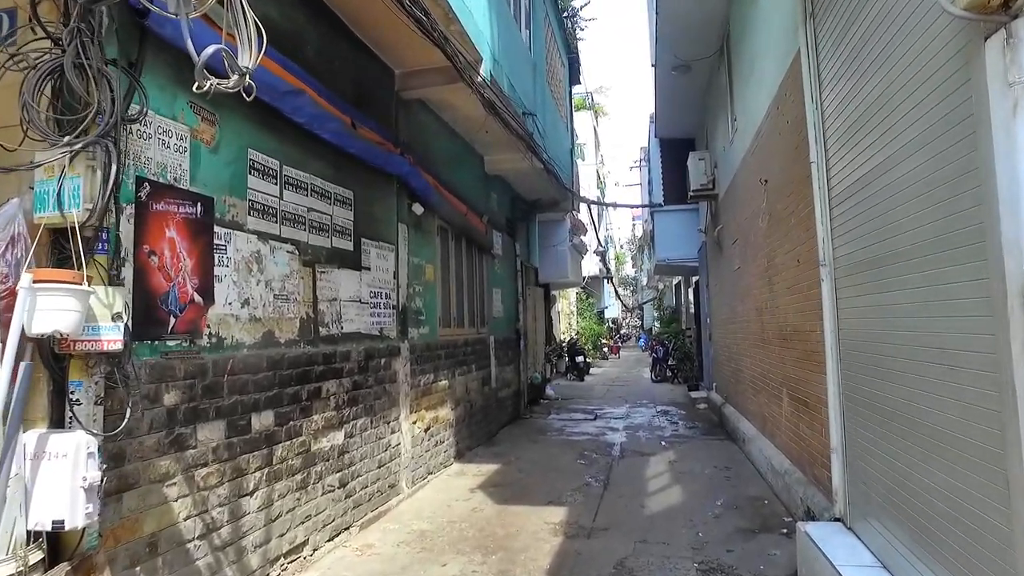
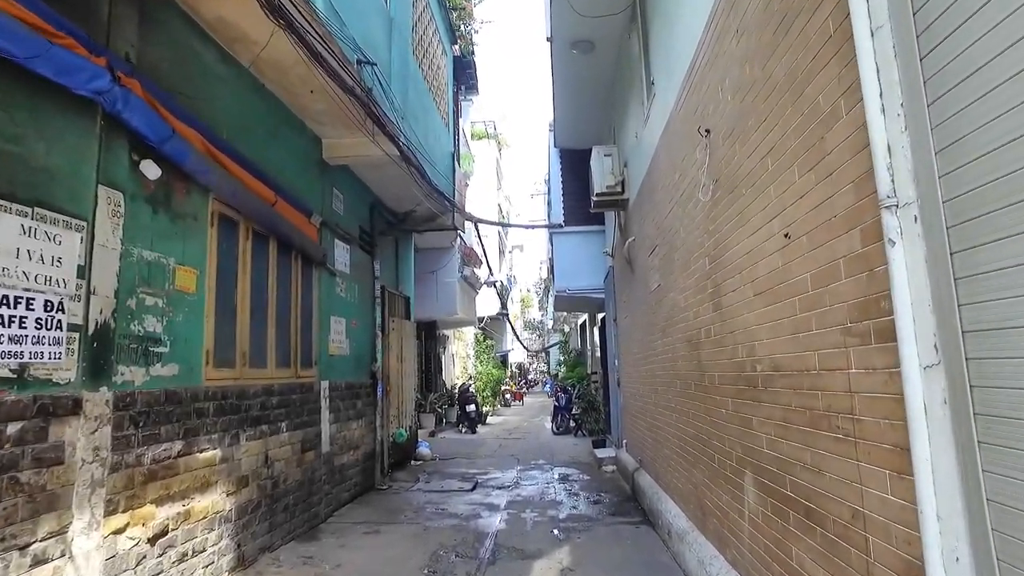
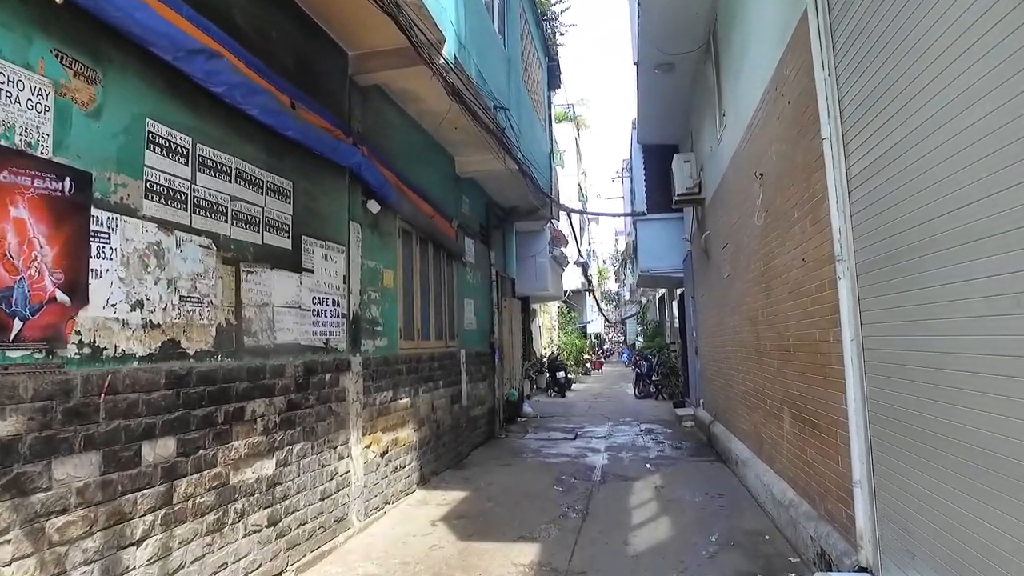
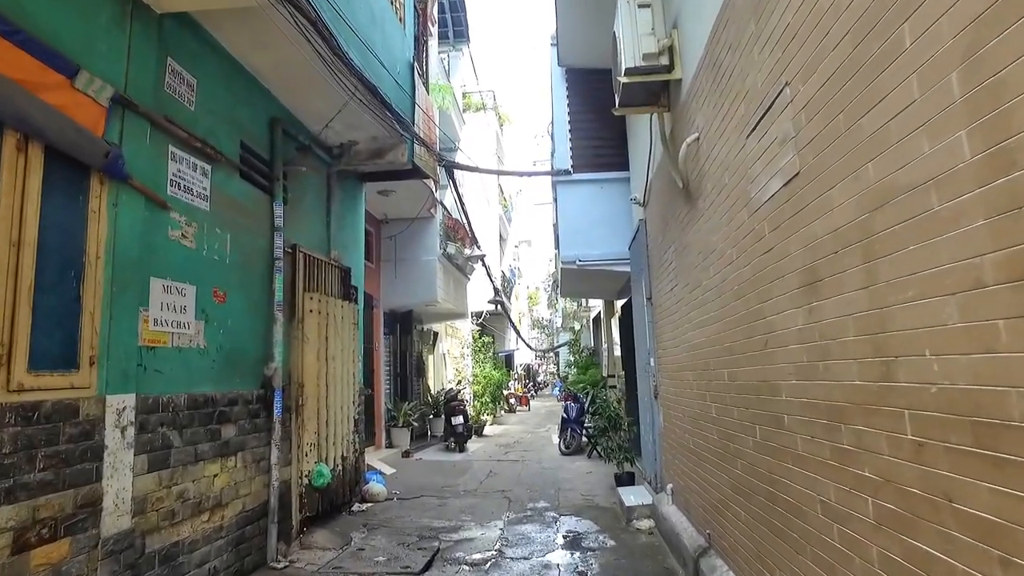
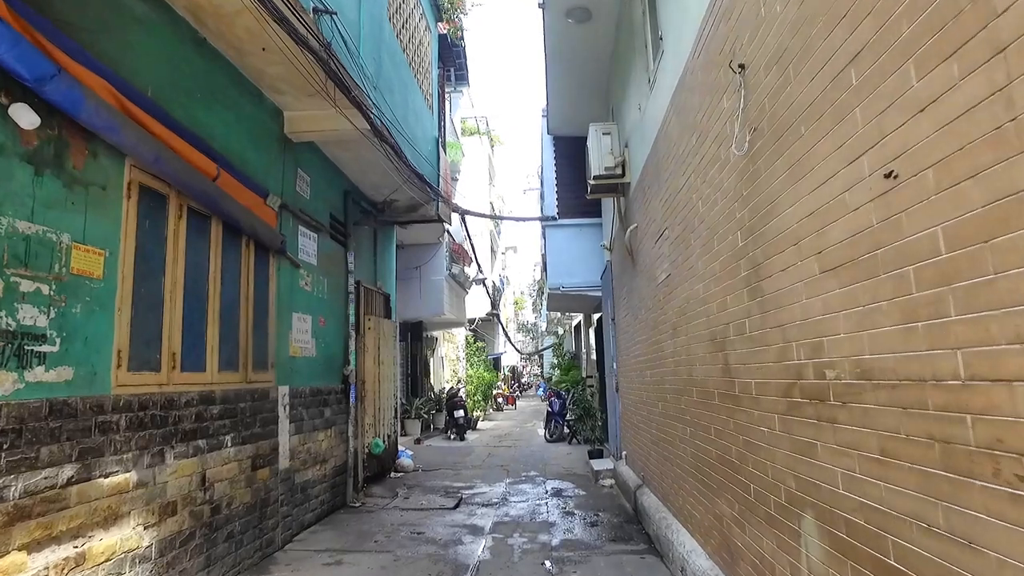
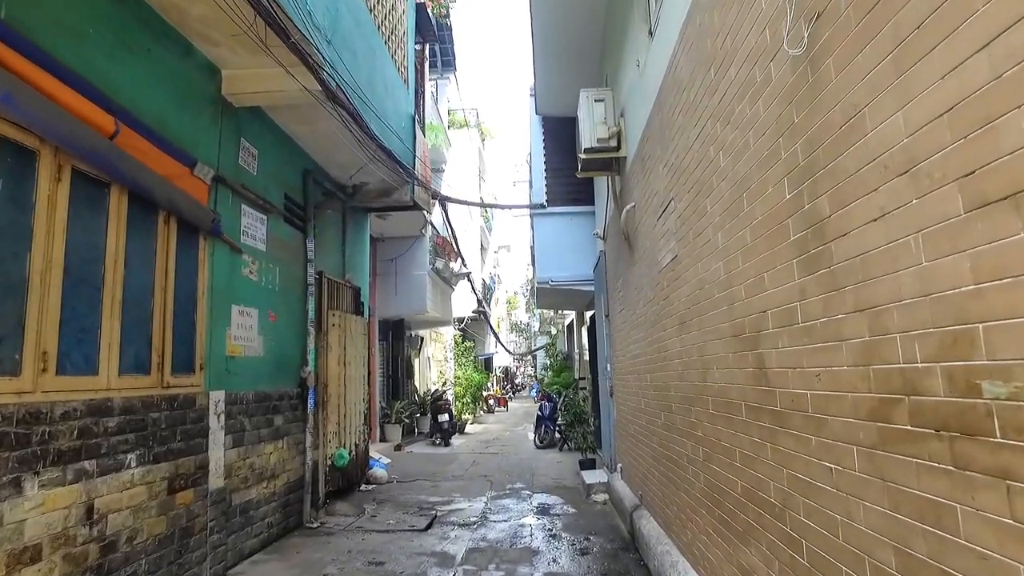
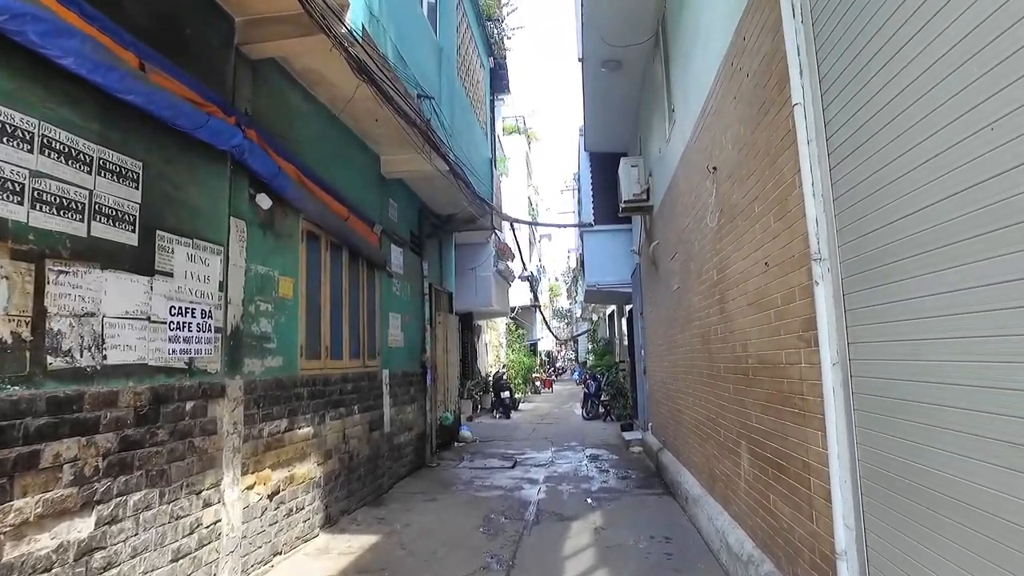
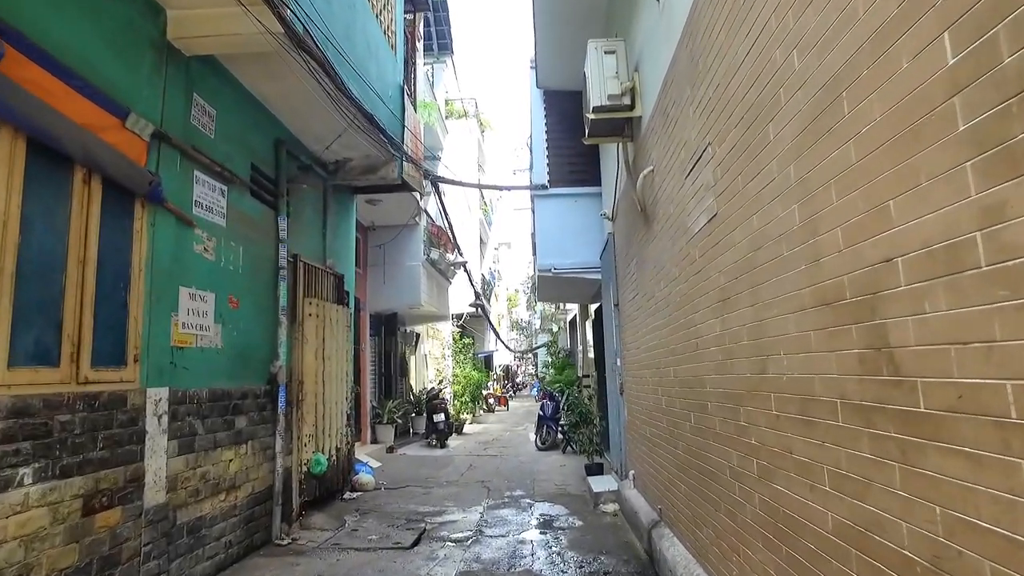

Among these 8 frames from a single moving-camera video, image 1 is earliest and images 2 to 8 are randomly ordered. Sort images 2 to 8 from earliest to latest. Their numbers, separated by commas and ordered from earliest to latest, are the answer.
3, 7, 2, 5, 6, 8, 4
